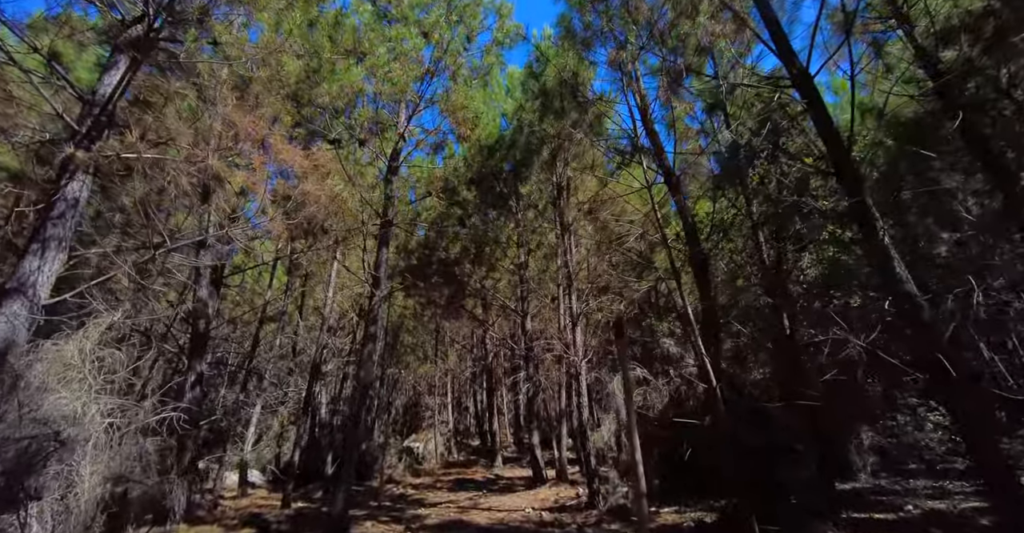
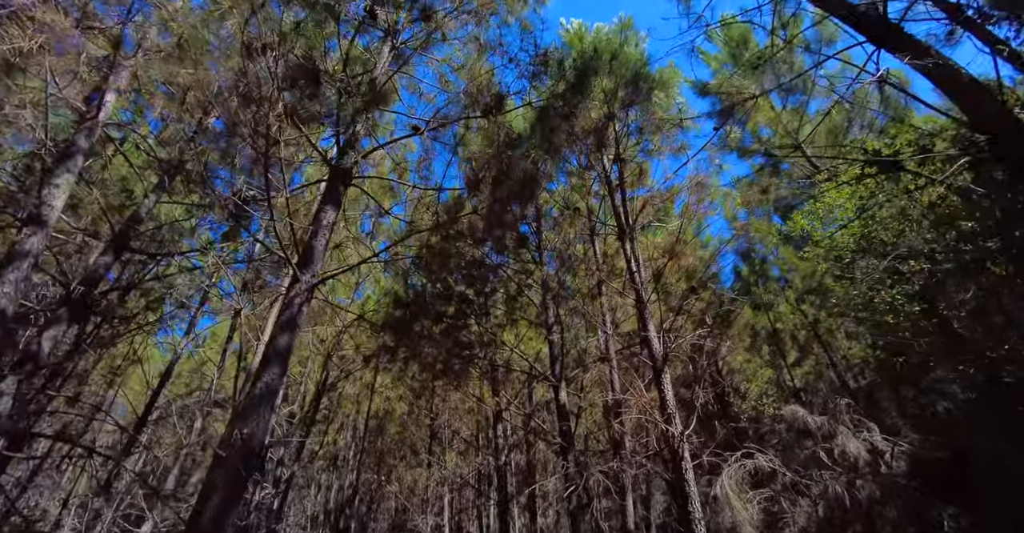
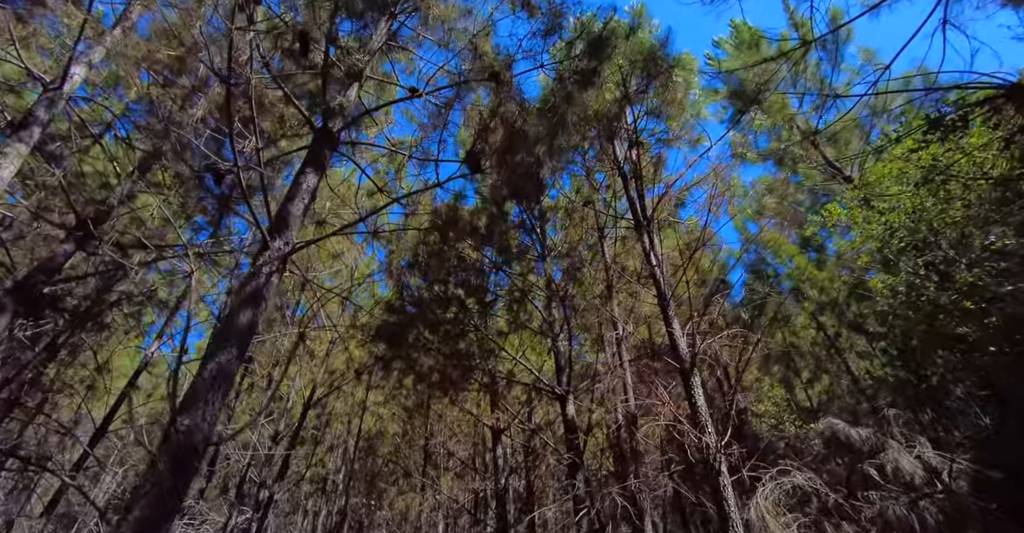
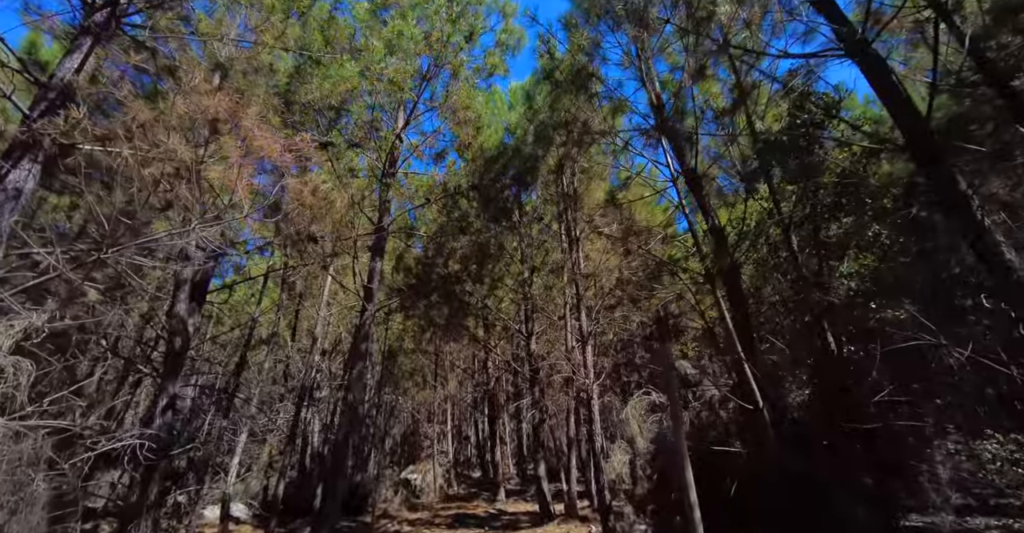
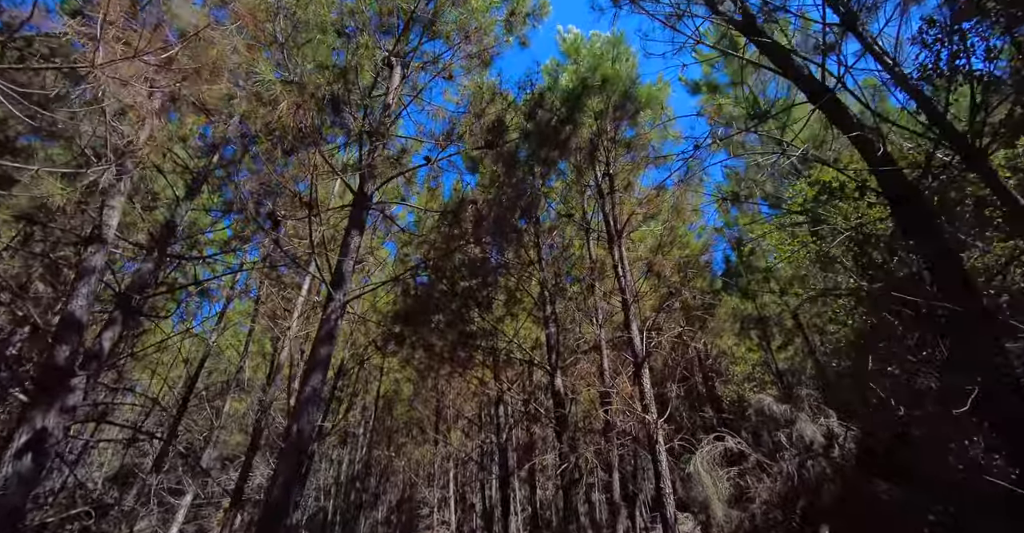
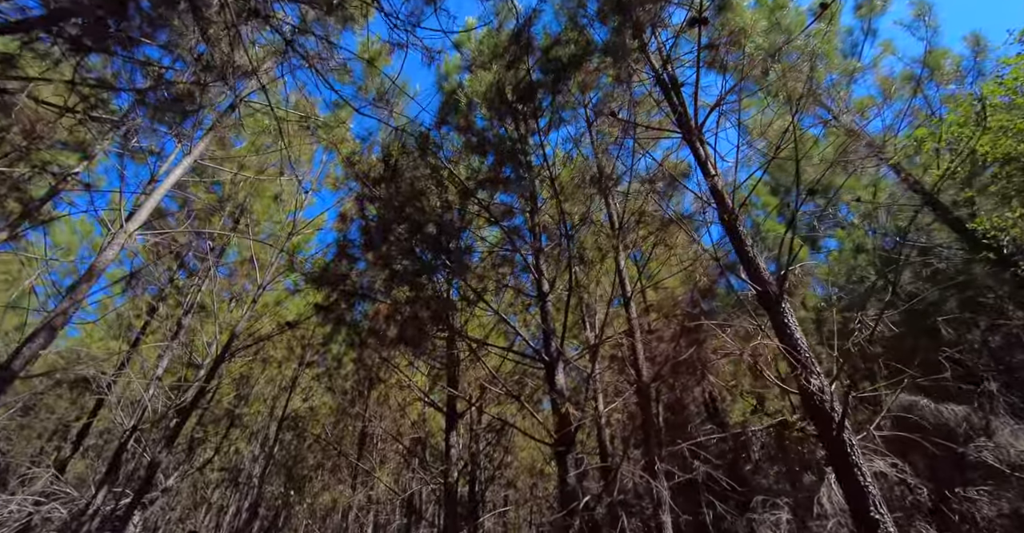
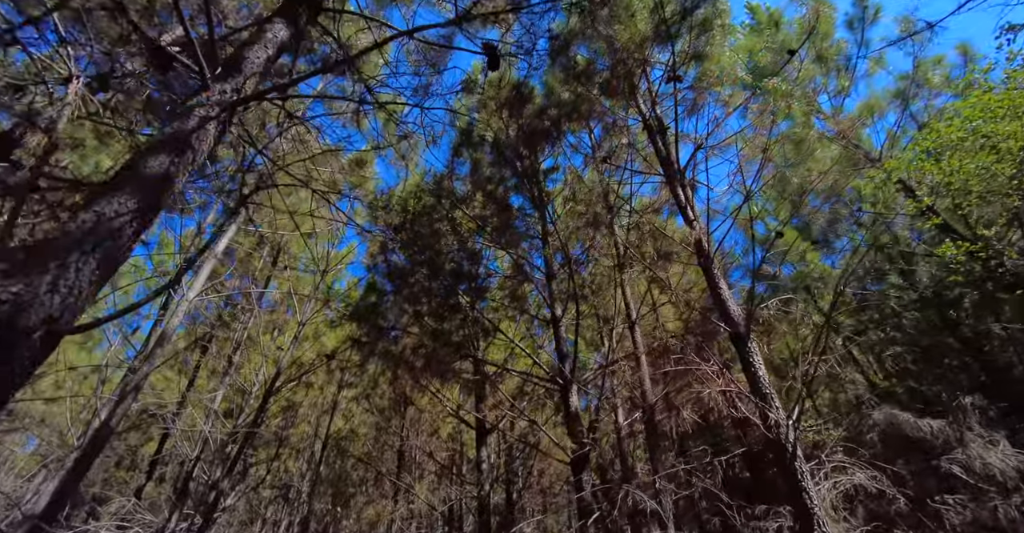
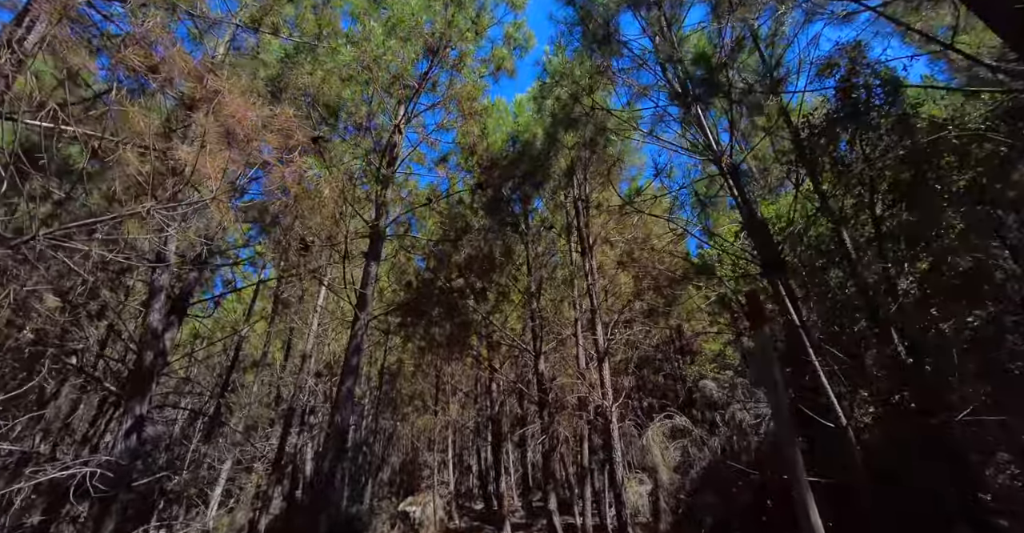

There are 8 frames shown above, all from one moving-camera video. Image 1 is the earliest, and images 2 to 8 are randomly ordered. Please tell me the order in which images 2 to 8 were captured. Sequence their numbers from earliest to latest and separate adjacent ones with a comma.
4, 8, 5, 2, 3, 7, 6
